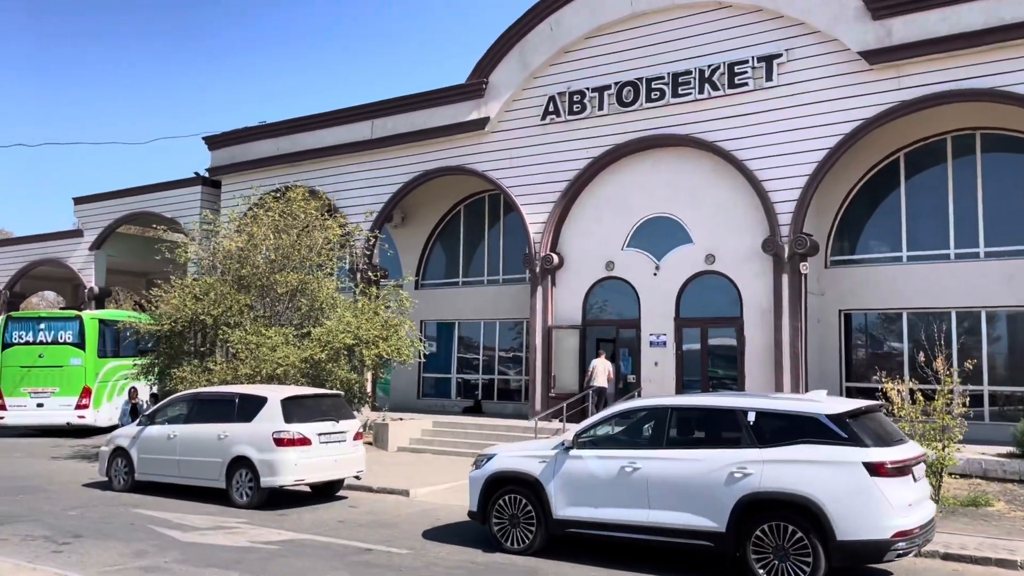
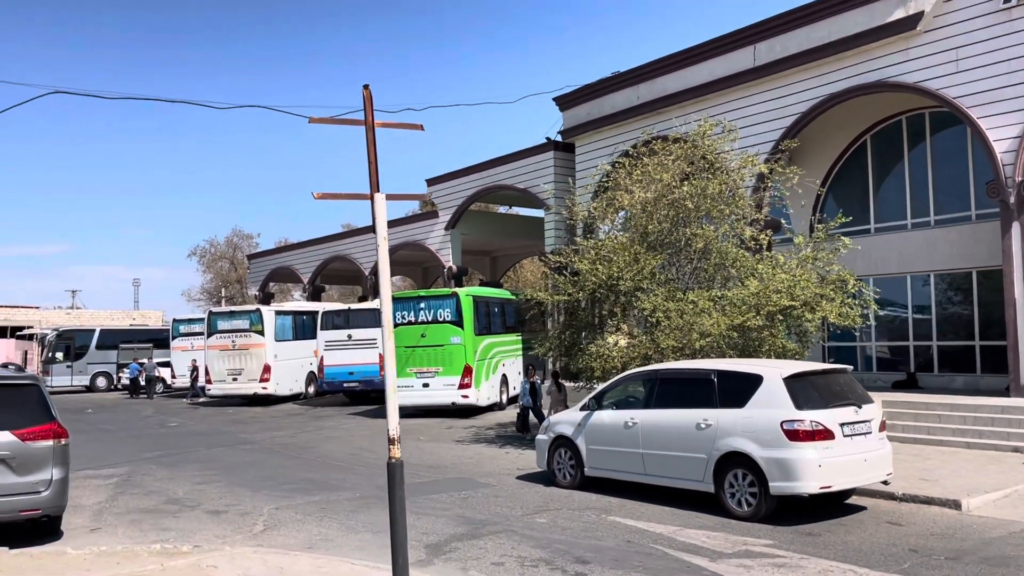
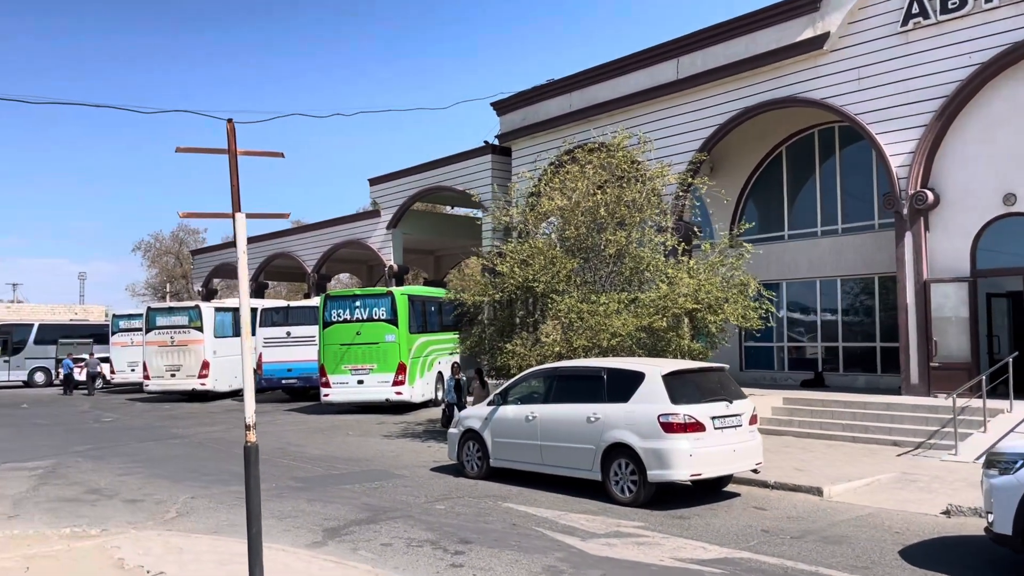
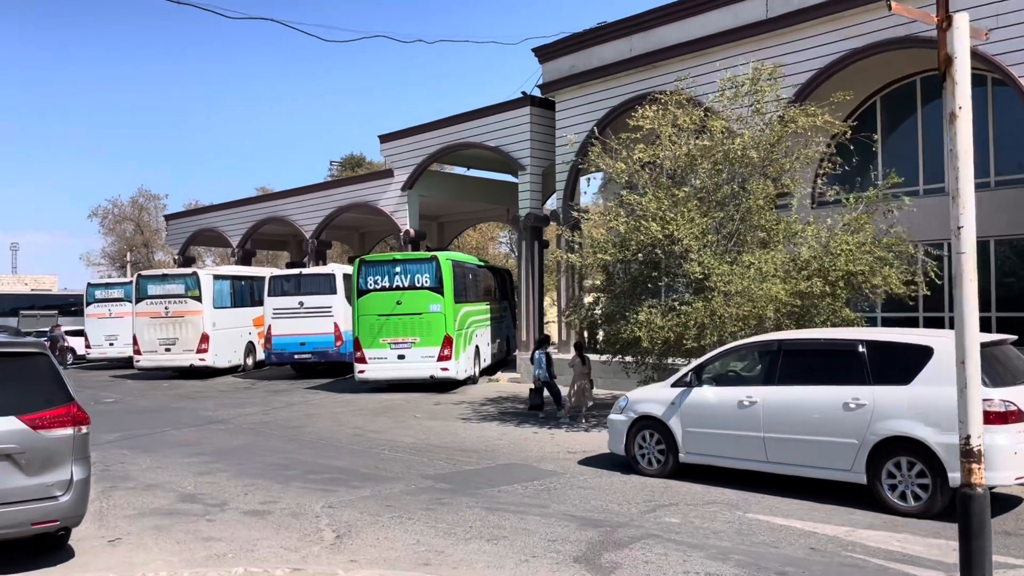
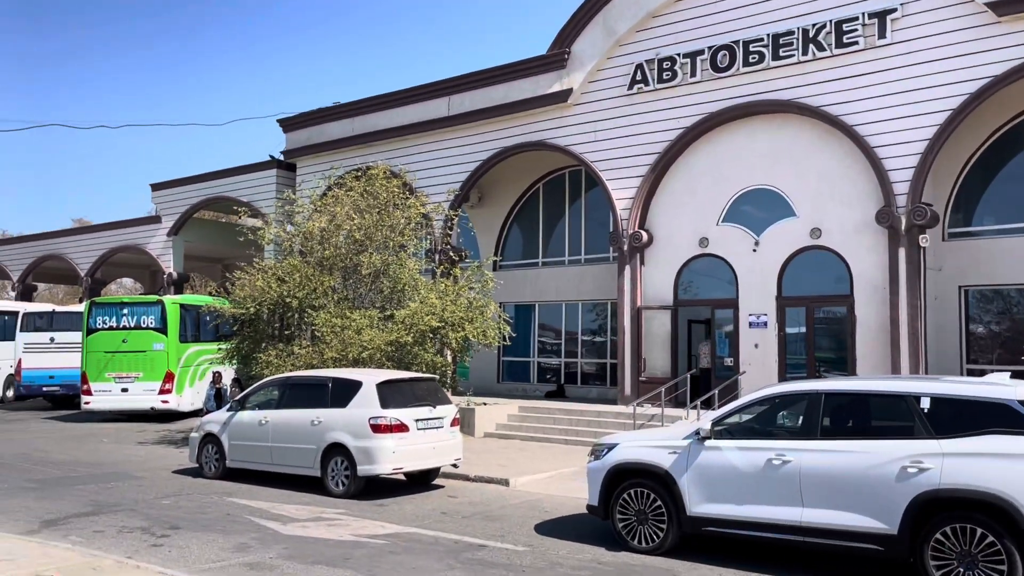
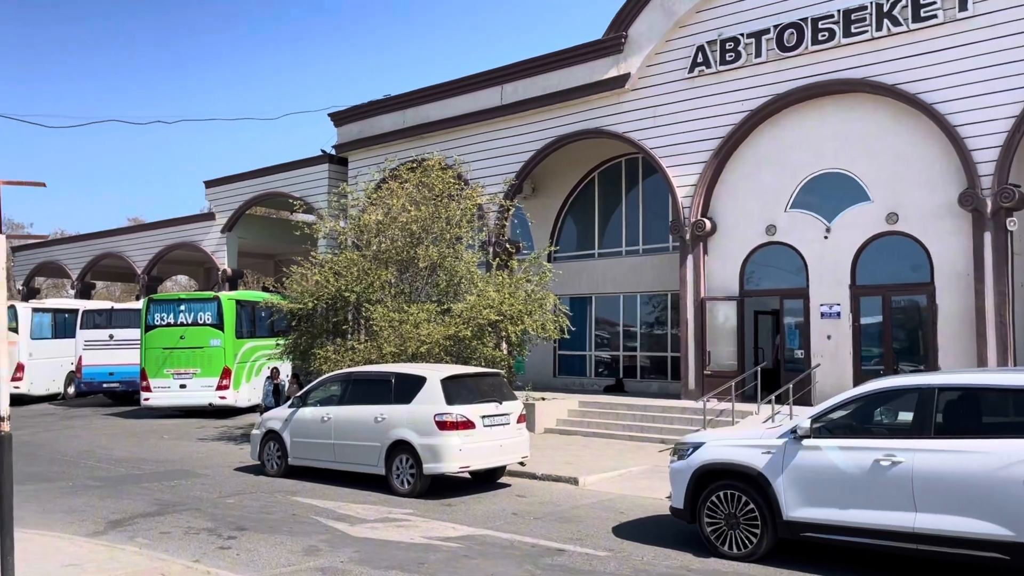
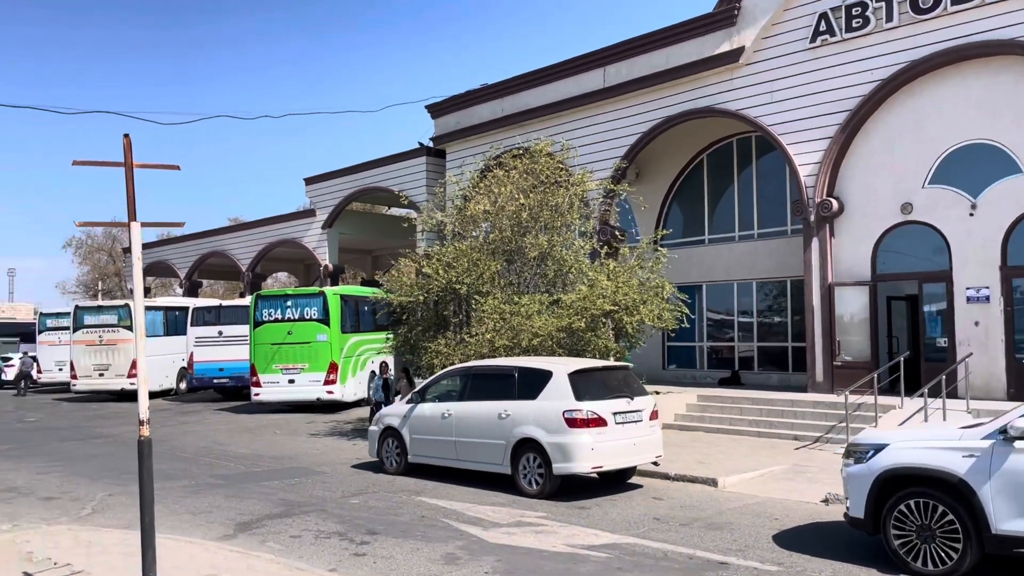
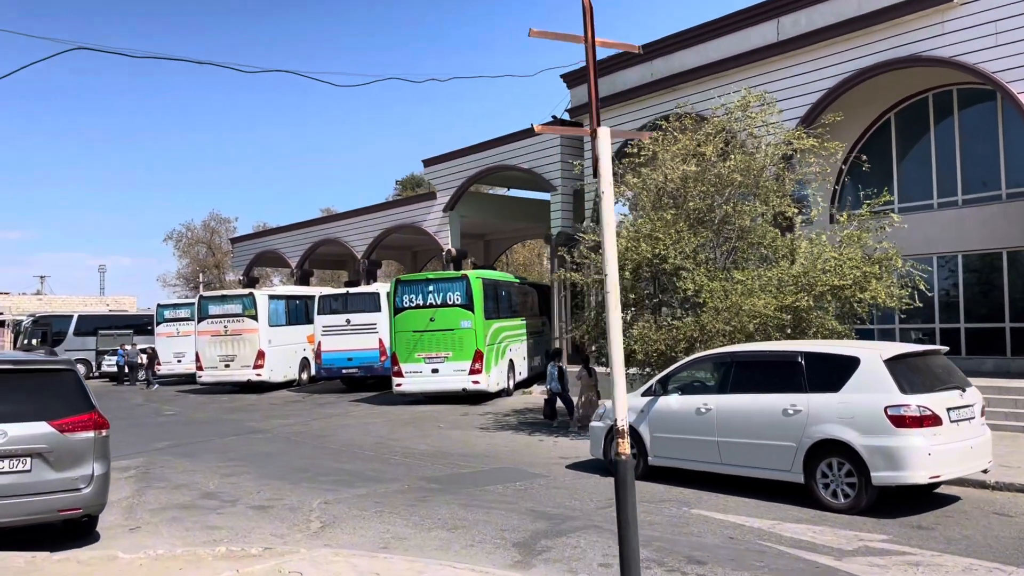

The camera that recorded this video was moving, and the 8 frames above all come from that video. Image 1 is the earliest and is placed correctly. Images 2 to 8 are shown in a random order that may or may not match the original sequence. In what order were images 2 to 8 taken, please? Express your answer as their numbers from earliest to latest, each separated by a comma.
5, 6, 7, 3, 2, 8, 4
